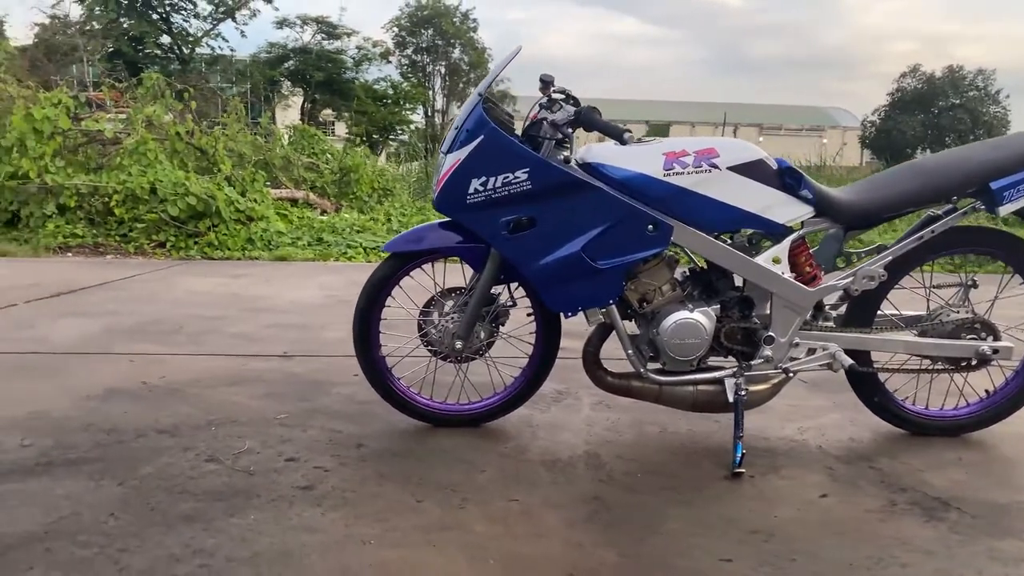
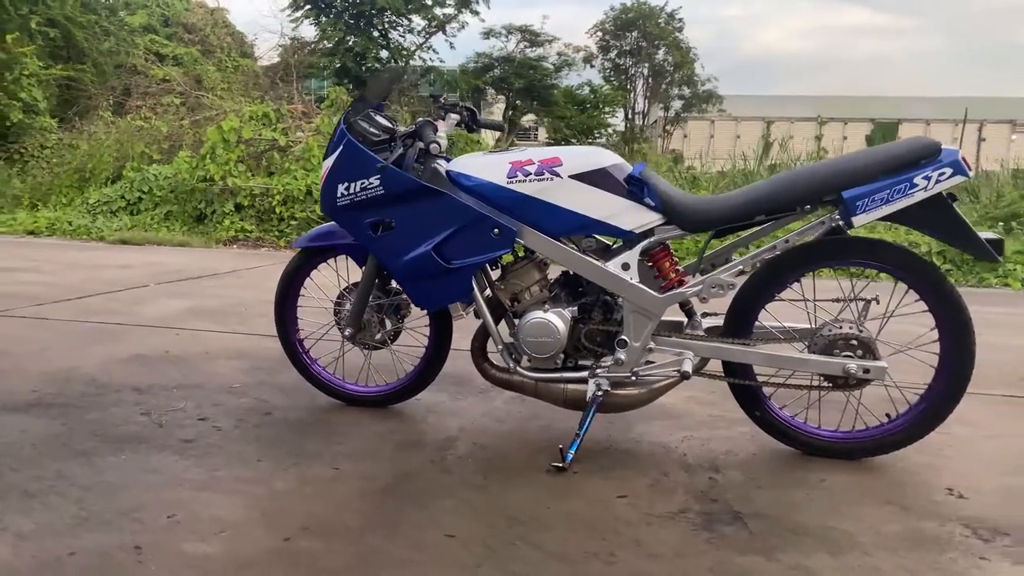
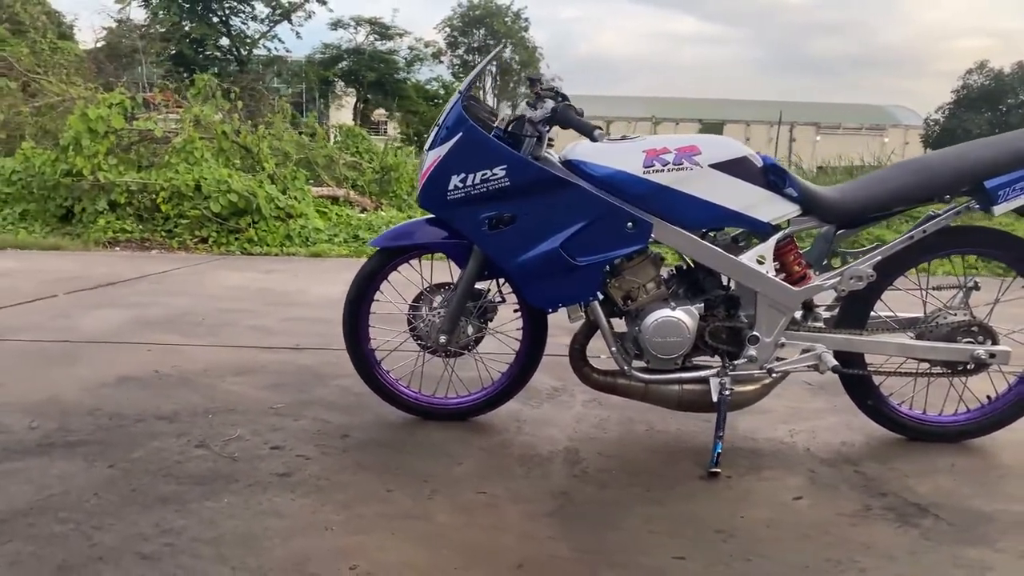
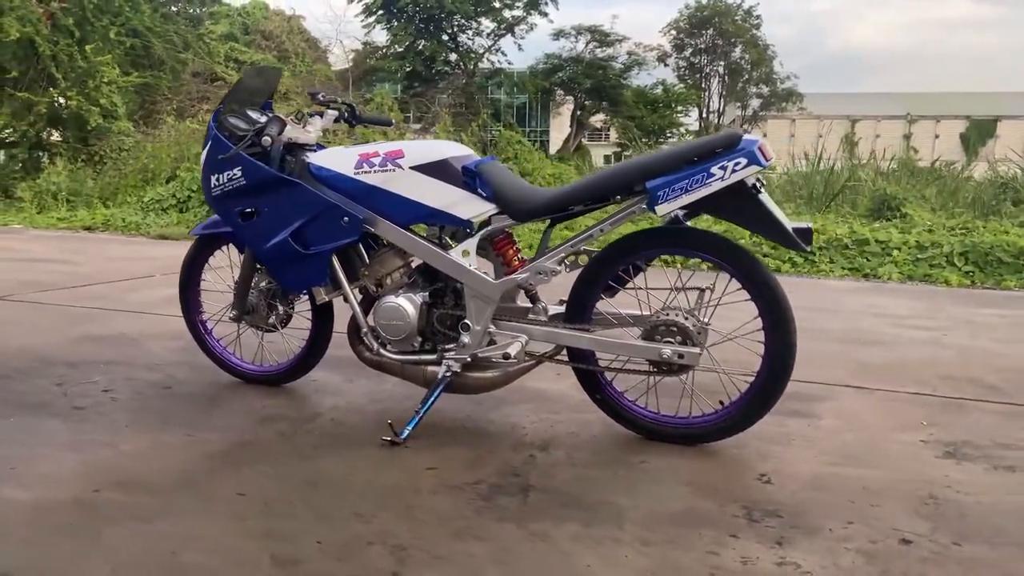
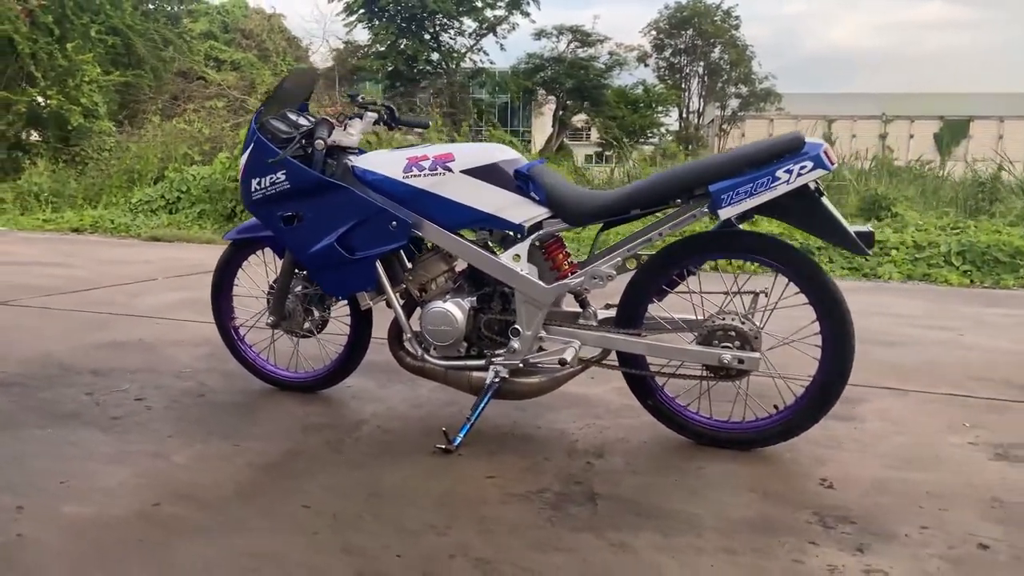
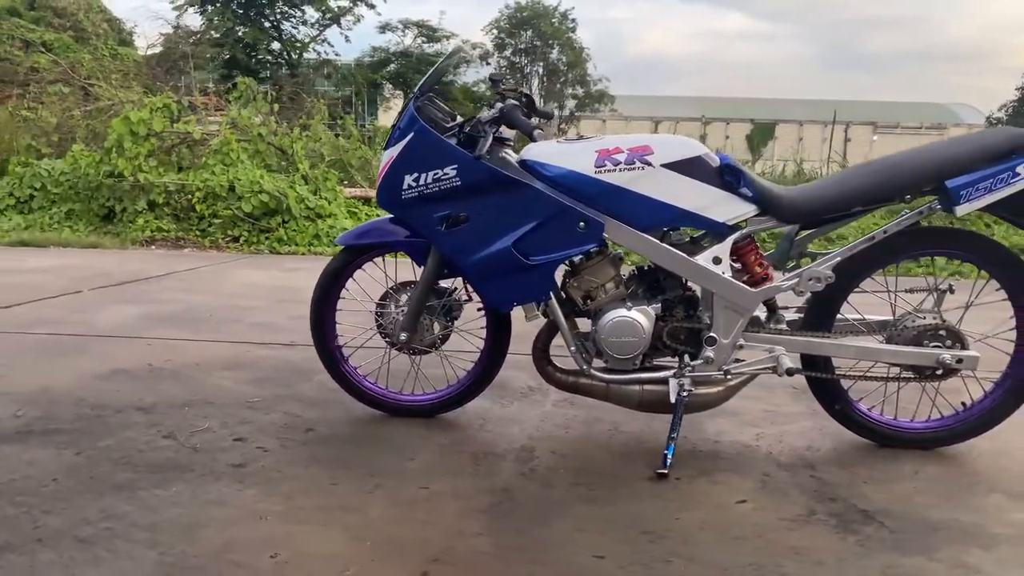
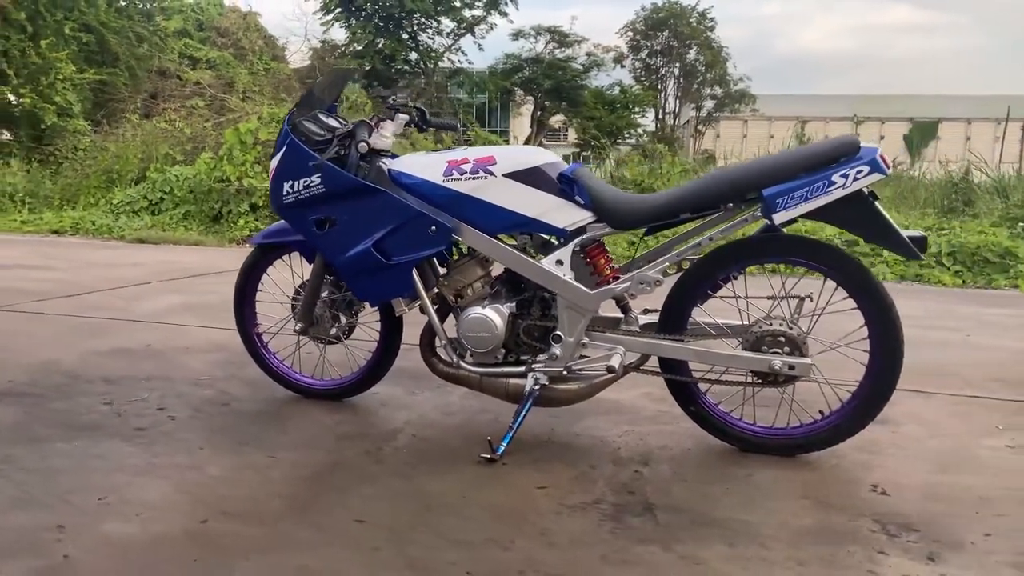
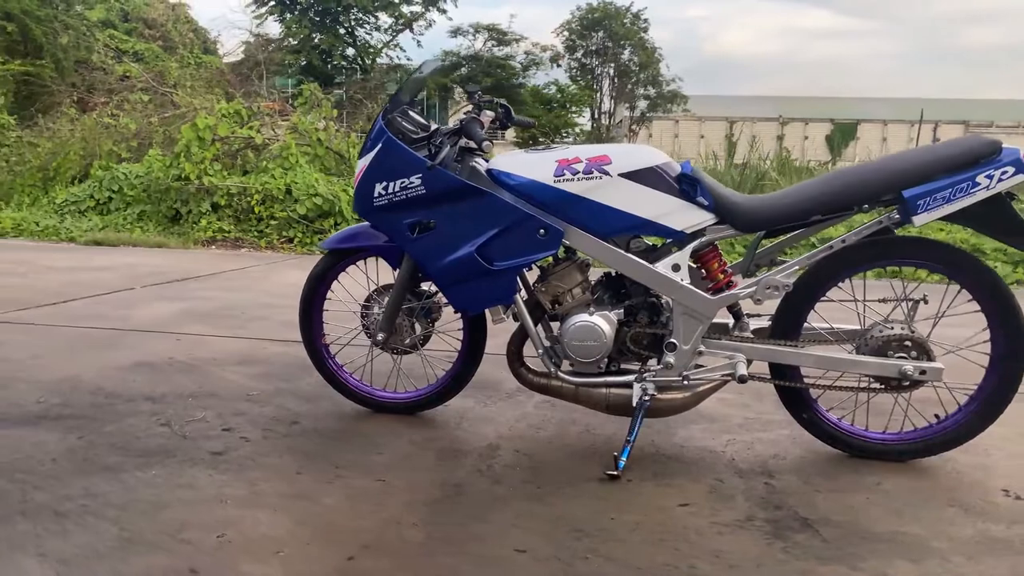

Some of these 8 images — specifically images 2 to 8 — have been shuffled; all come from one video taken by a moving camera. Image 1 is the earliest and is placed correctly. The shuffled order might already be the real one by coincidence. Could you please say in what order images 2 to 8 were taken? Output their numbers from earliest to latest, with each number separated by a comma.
3, 6, 8, 2, 7, 5, 4
